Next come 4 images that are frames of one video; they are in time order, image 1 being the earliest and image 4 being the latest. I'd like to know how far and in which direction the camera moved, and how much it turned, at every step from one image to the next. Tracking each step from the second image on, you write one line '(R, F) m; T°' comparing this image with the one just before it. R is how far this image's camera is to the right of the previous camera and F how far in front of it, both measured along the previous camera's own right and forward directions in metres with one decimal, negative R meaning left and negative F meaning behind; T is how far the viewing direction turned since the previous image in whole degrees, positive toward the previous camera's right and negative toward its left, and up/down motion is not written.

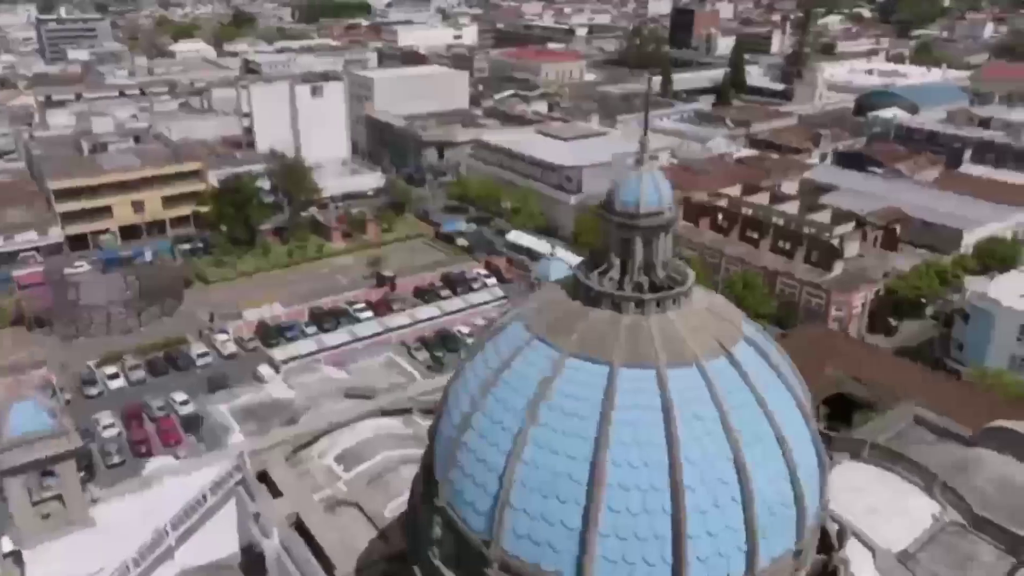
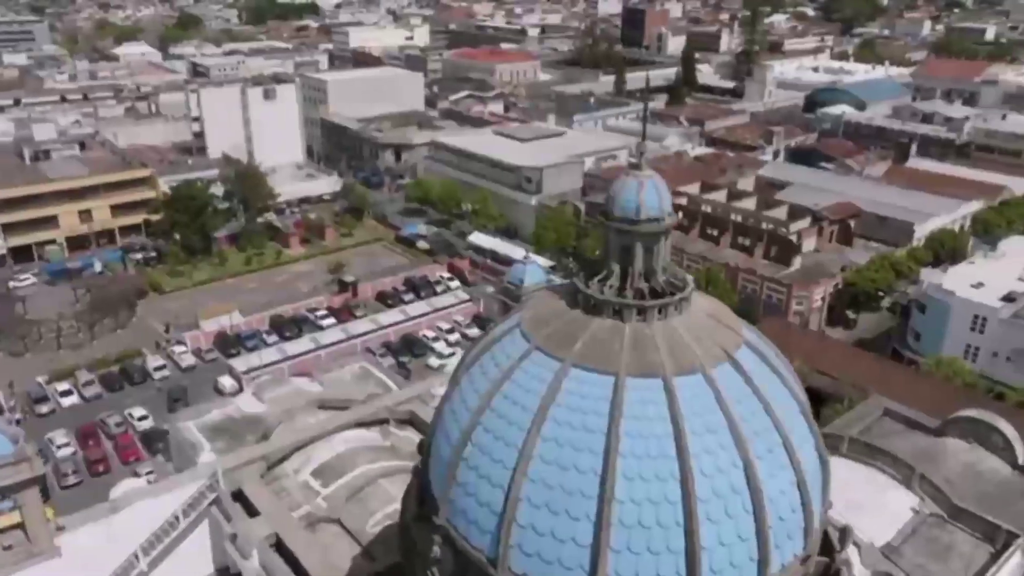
(-0.4, +0.2) m; +3°
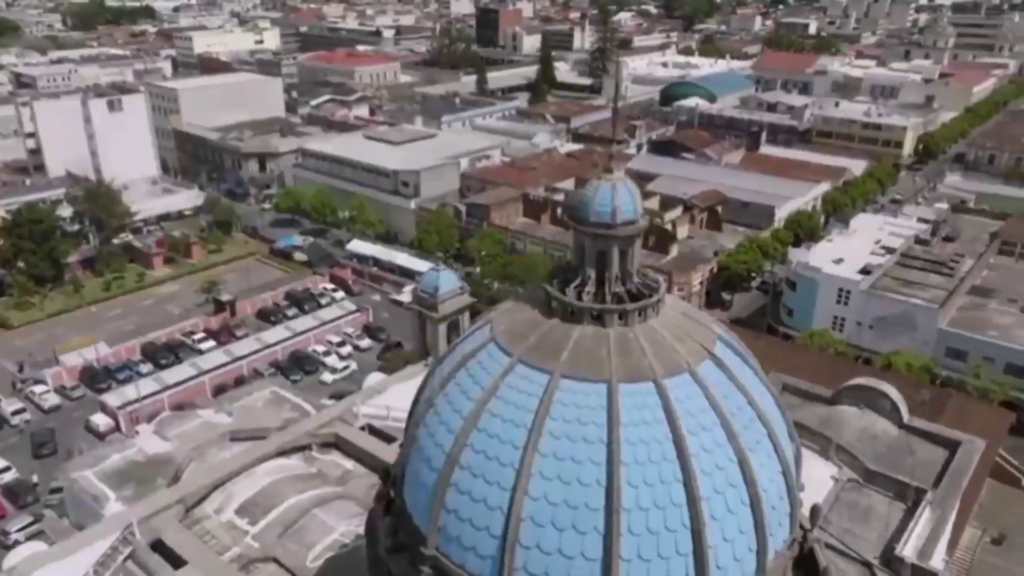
(-1.0, +0.3) m; +10°
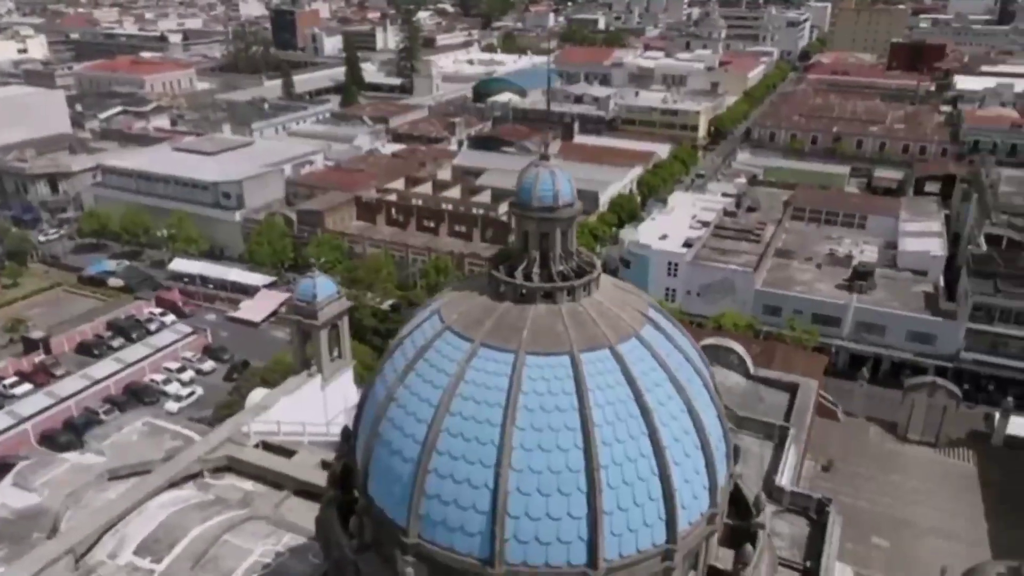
(-1.3, -0.2) m; +13°
